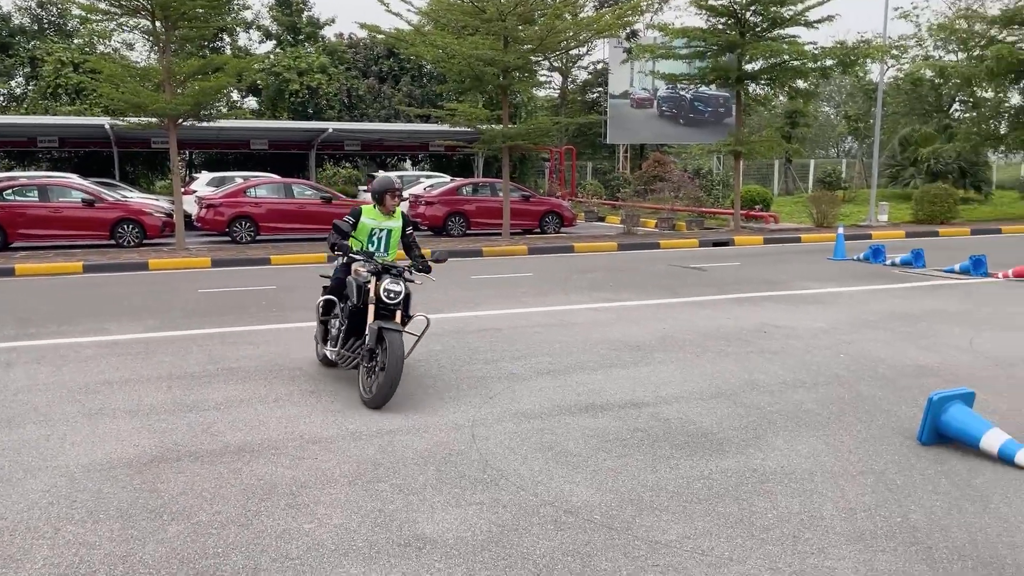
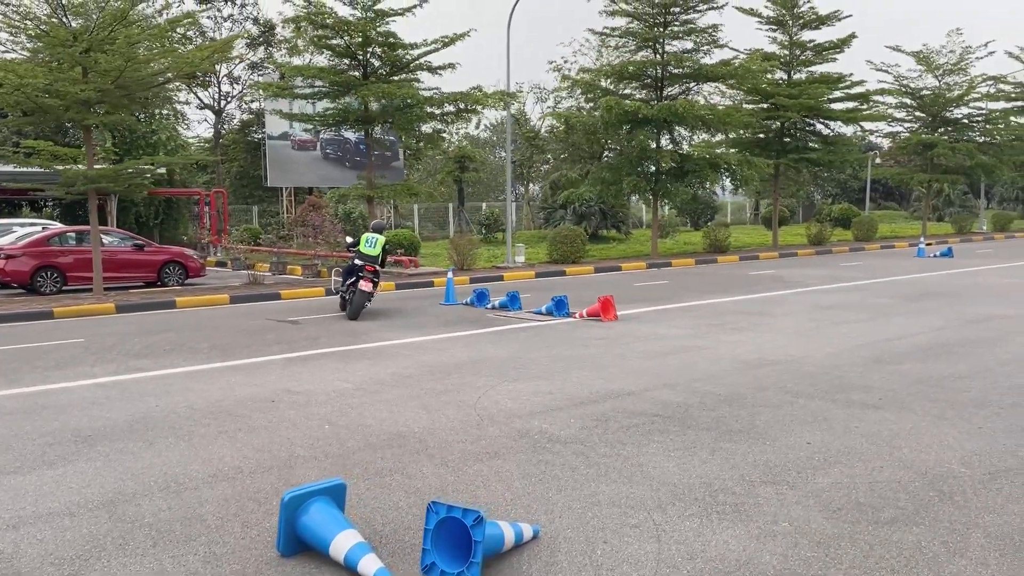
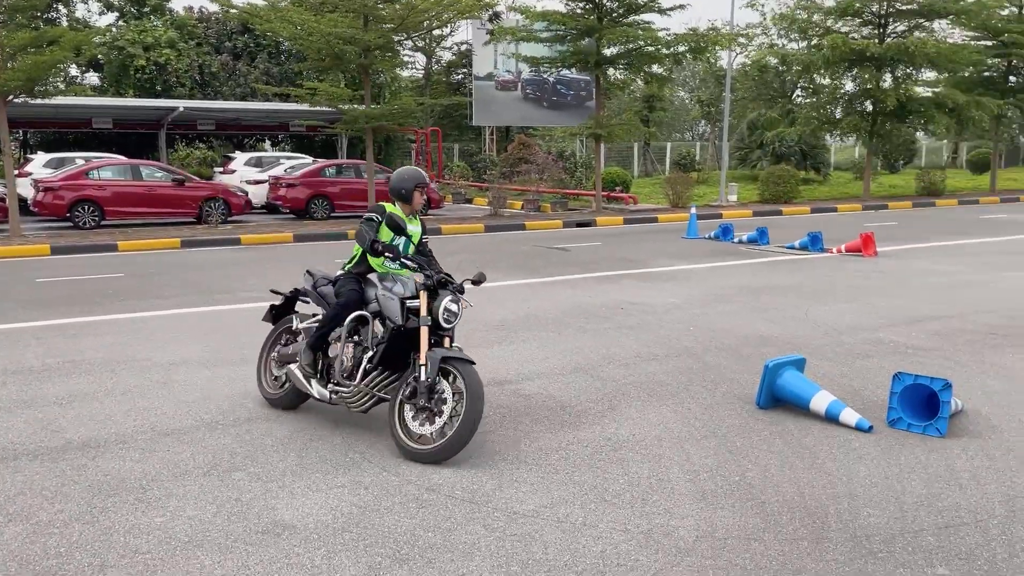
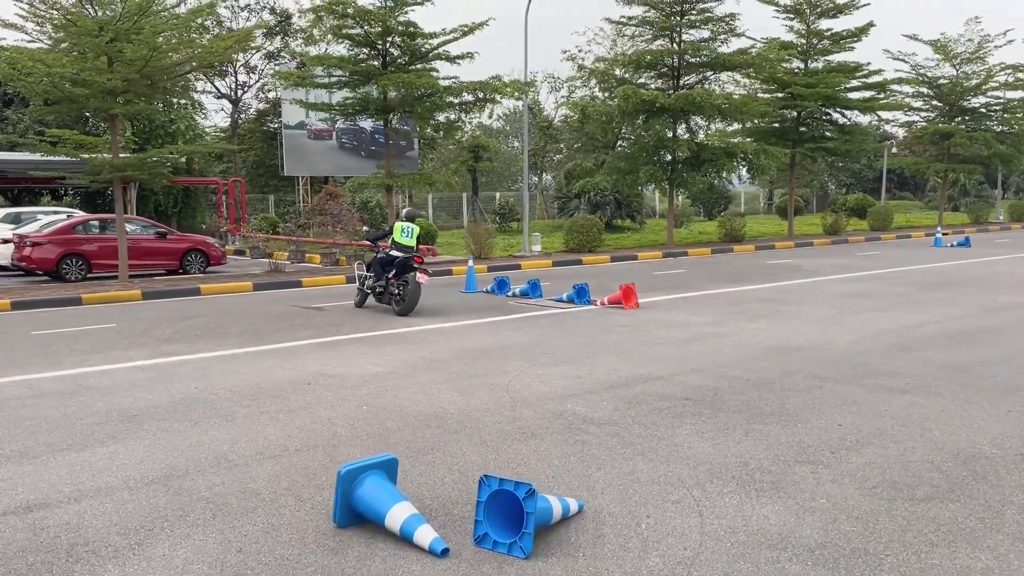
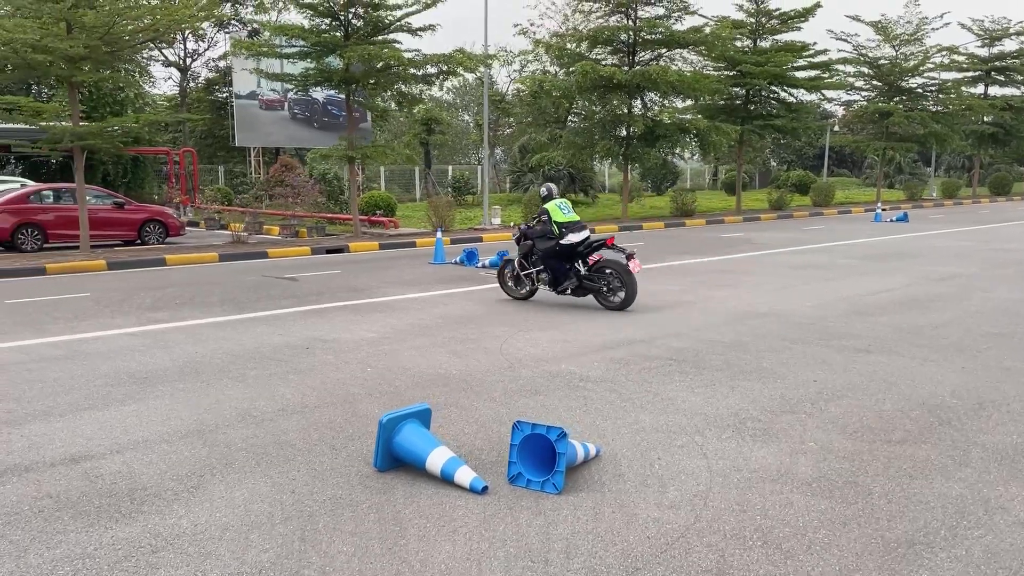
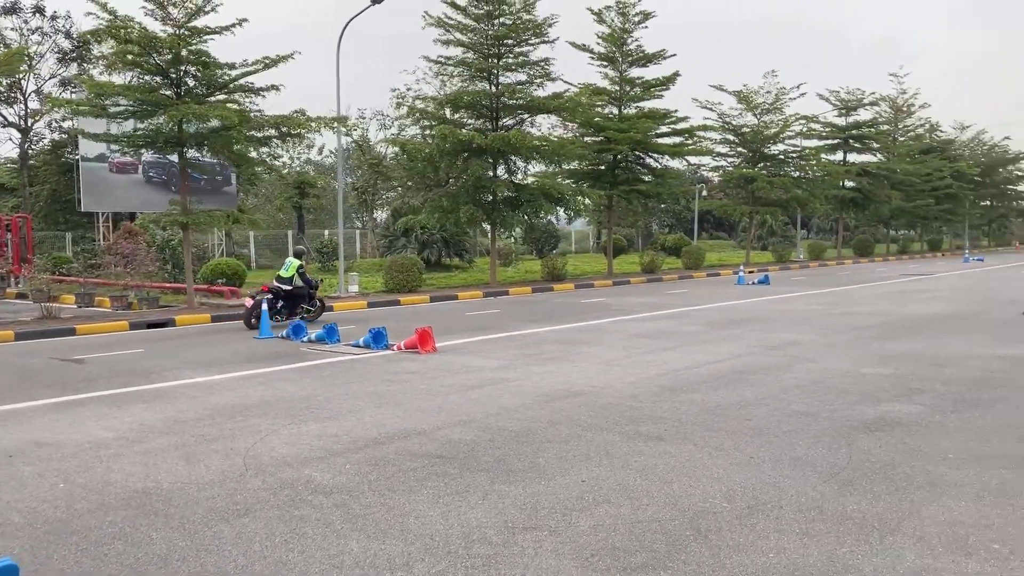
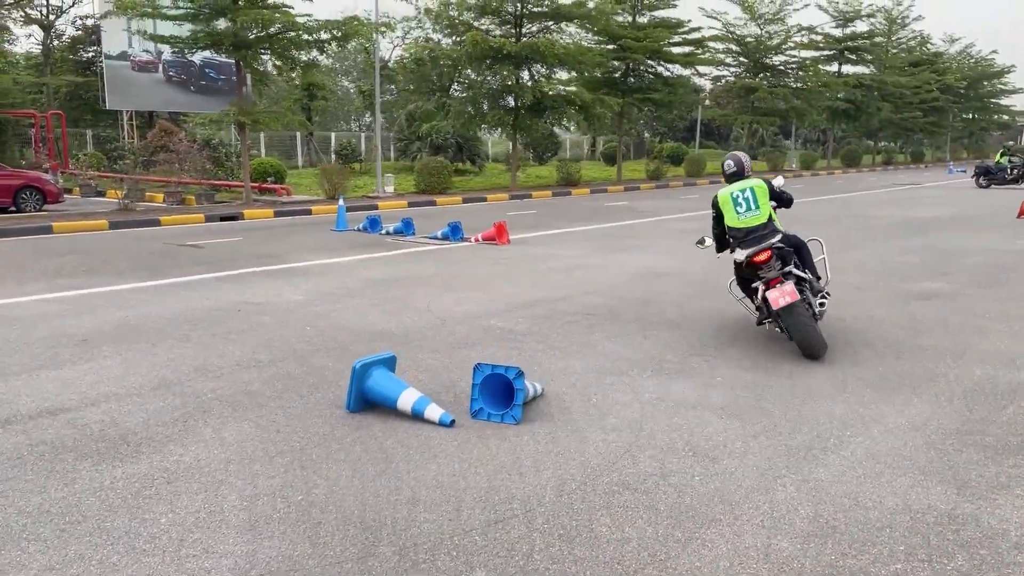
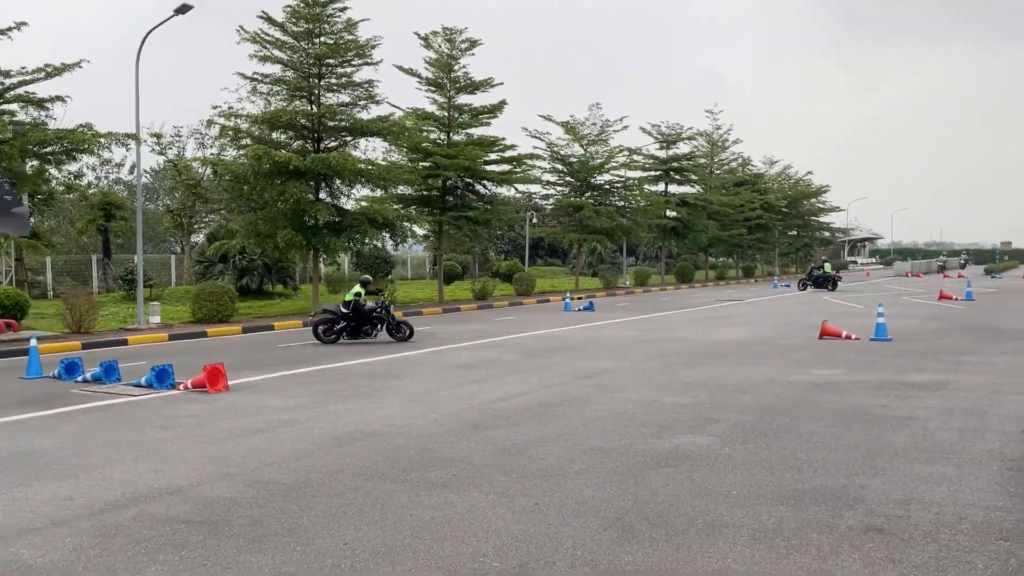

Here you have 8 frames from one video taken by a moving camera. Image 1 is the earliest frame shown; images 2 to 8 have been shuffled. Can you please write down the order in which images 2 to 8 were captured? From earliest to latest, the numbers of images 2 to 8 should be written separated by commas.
3, 7, 5, 4, 2, 6, 8
